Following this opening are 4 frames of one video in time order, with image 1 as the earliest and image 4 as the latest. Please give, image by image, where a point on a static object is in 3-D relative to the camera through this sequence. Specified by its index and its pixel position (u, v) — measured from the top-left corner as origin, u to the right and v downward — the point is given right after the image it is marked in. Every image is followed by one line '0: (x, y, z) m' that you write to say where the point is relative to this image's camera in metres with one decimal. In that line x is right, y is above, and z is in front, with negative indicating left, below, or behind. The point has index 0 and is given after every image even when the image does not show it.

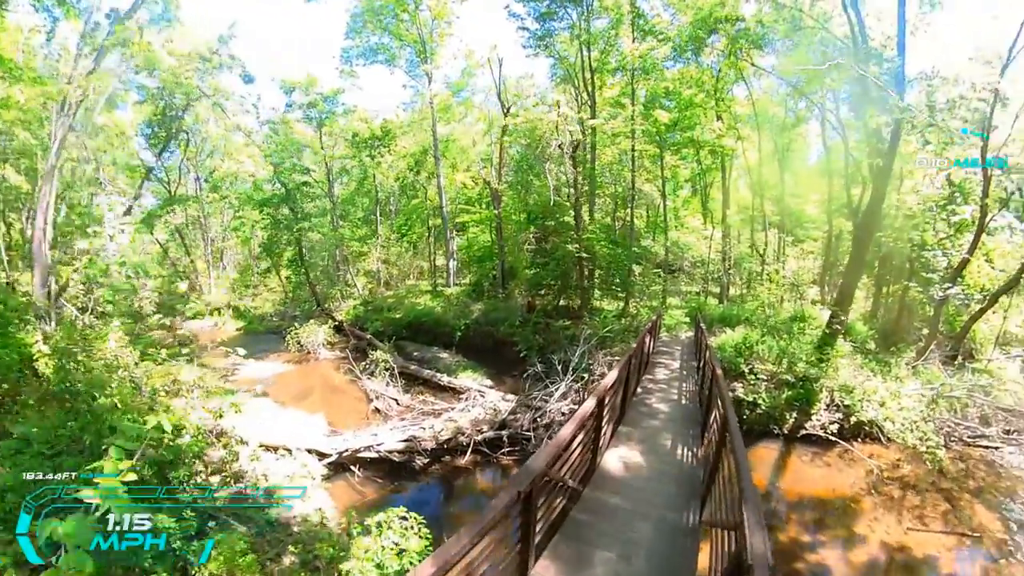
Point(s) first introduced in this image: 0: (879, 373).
0: (+7.1, -1.6, +10.6) m
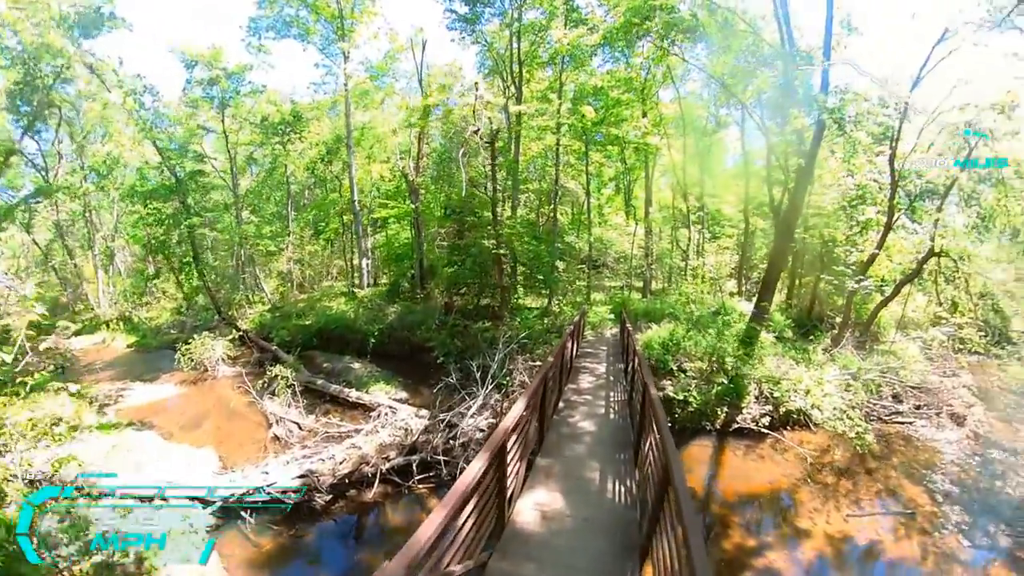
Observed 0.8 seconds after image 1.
0: (+5.6, -1.4, +10.7) m
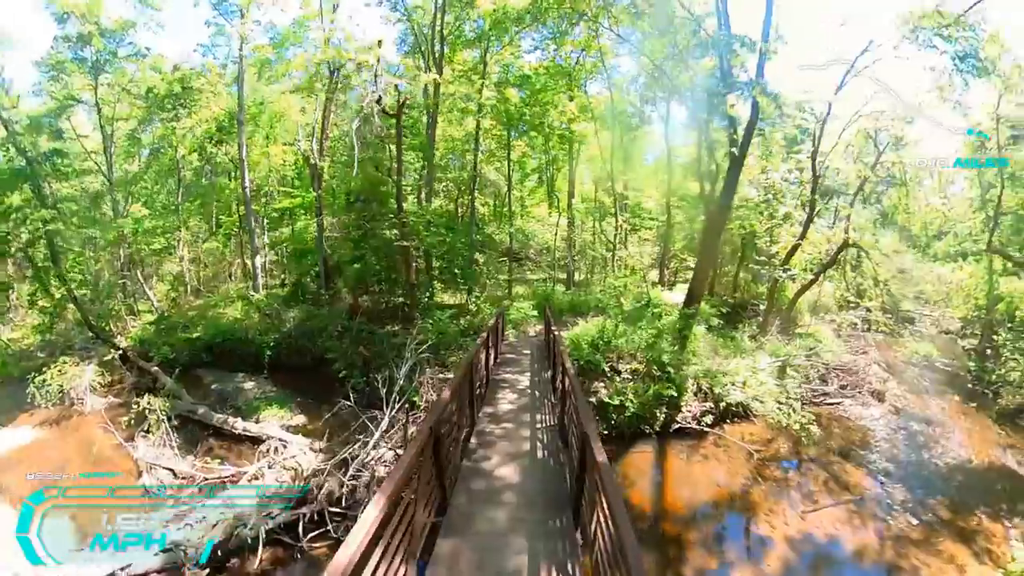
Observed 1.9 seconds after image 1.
0: (+4.1, -1.1, +10.4) m
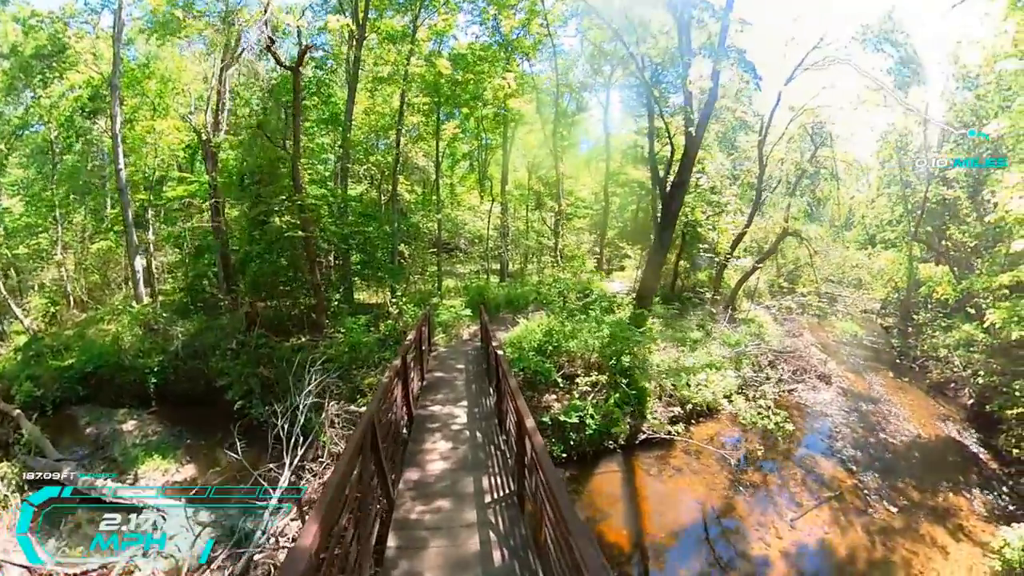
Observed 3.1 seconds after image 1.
0: (+3.2, -0.9, +10.1) m
